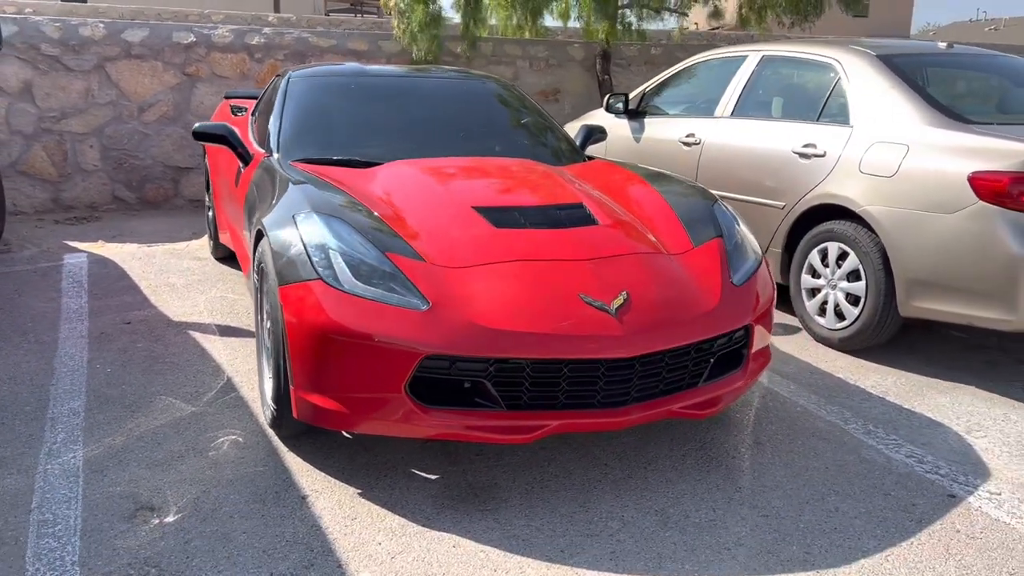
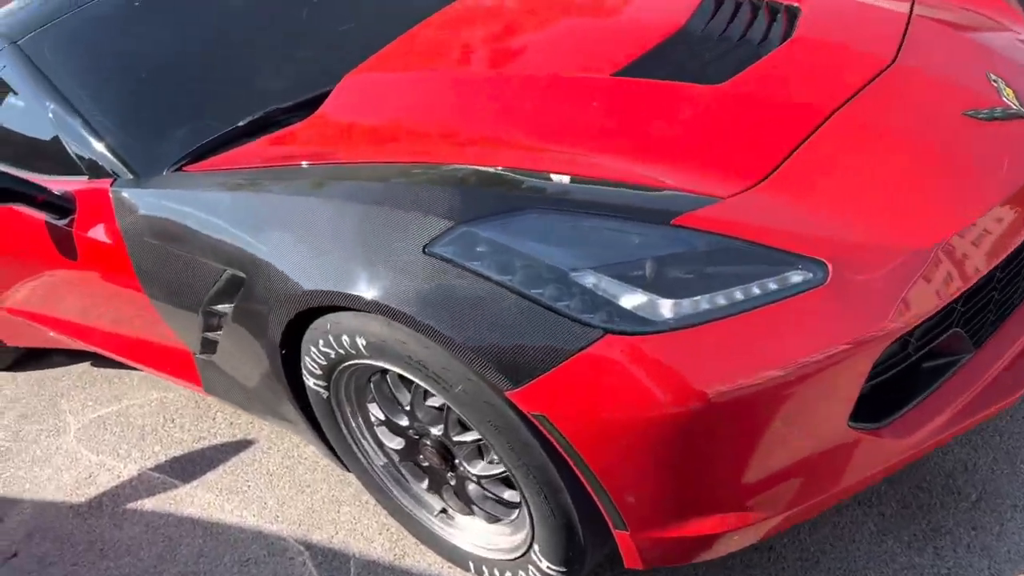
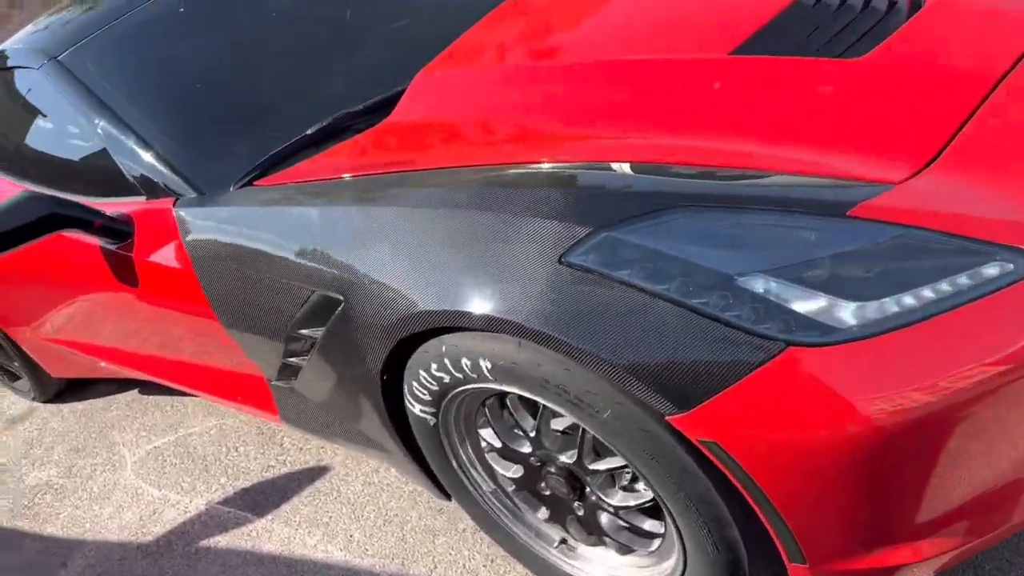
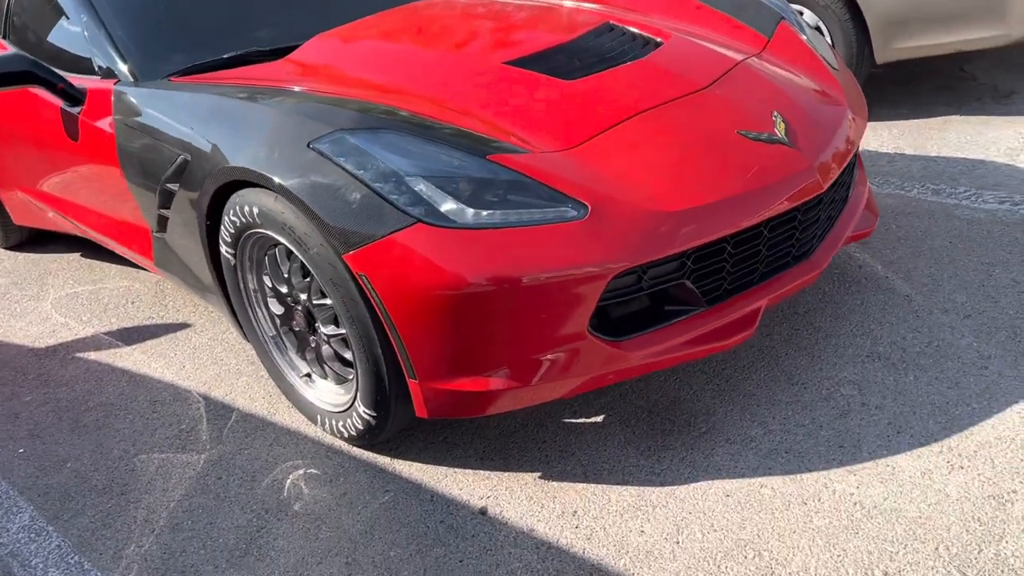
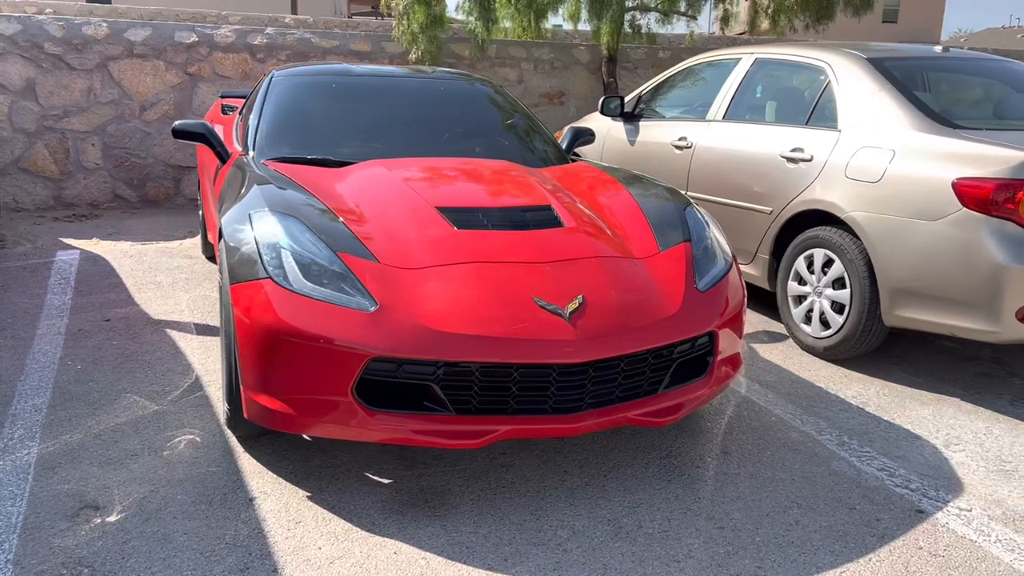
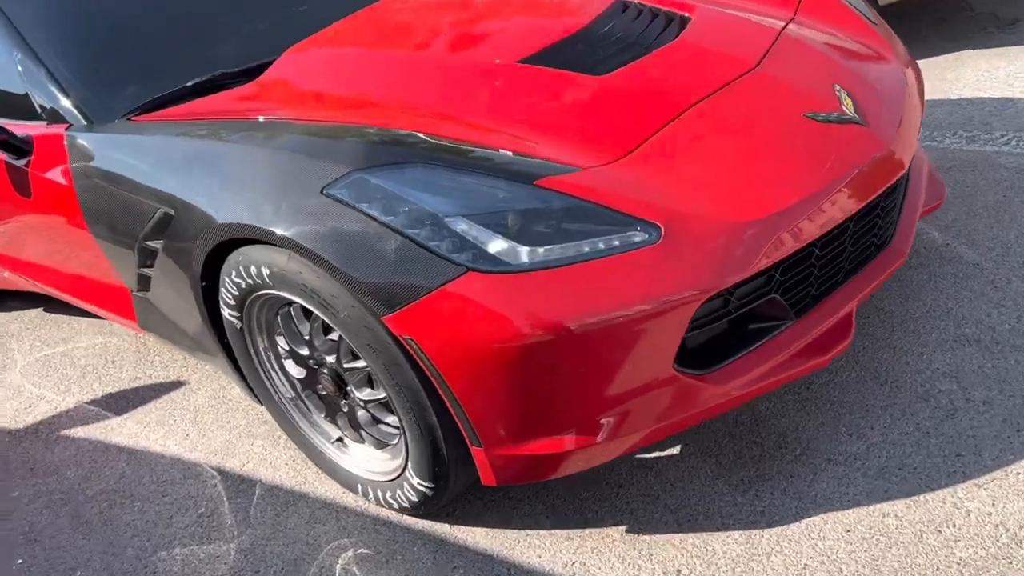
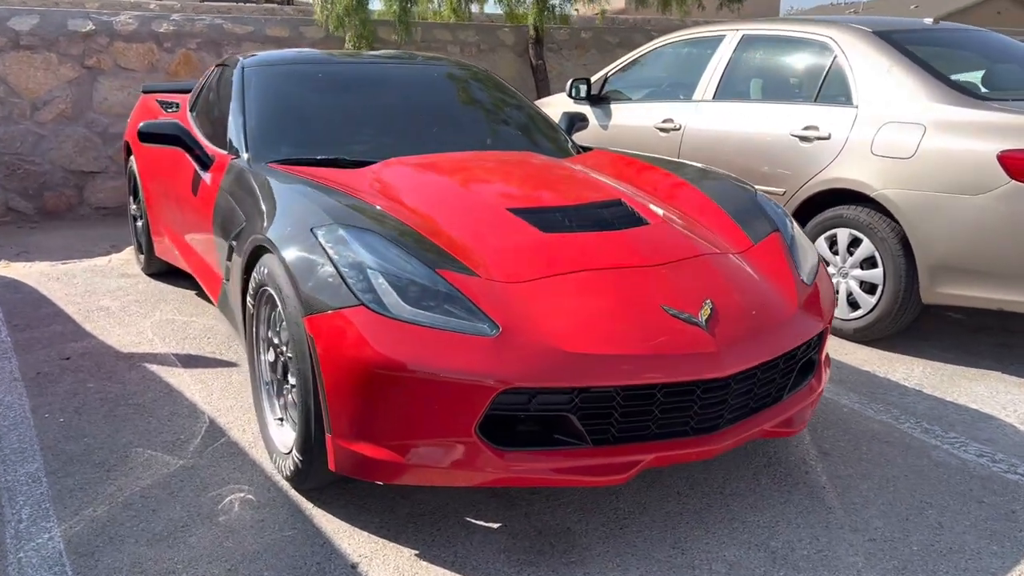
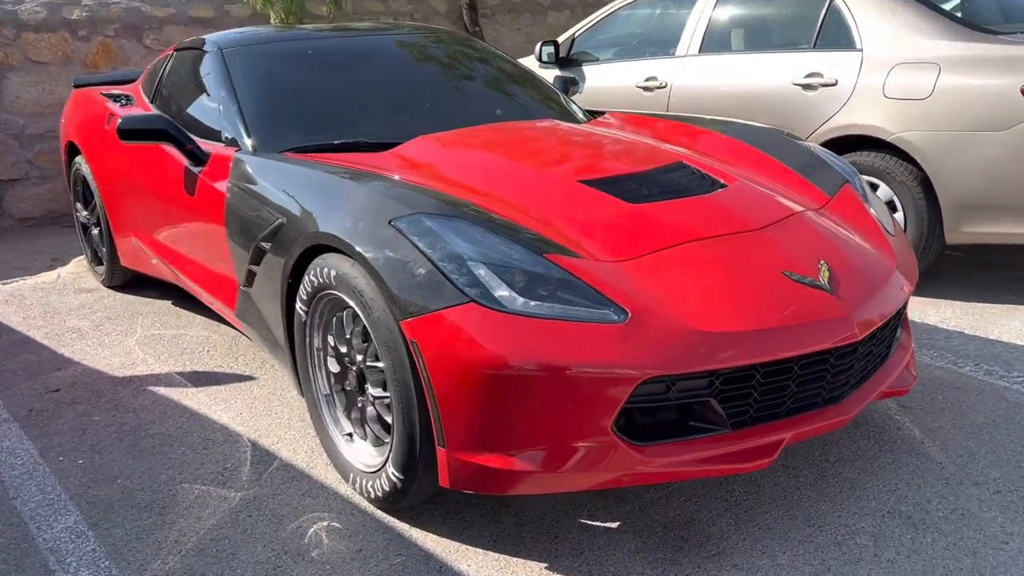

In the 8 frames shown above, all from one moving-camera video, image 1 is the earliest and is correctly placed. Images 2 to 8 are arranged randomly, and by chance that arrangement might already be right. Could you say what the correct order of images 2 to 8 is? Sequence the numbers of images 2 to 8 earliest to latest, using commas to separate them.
5, 7, 8, 4, 6, 2, 3
